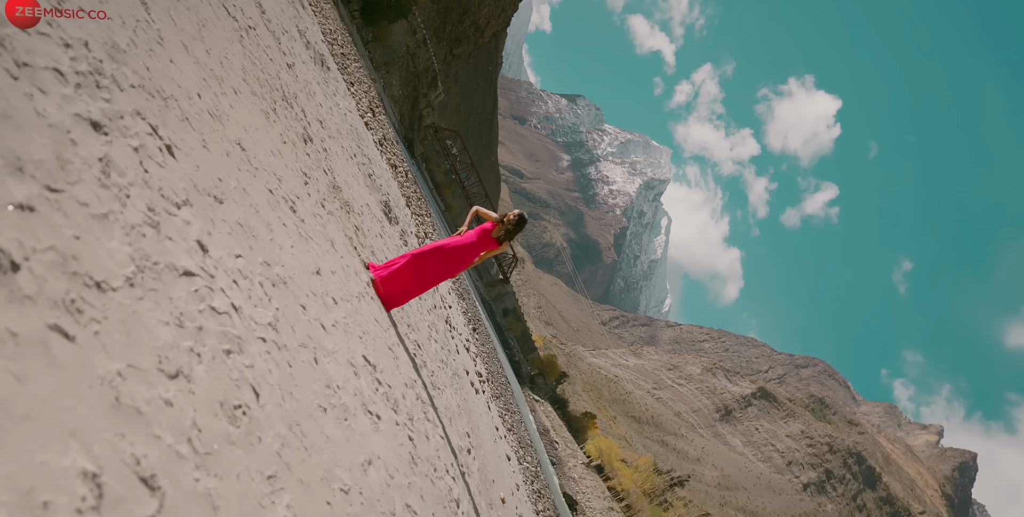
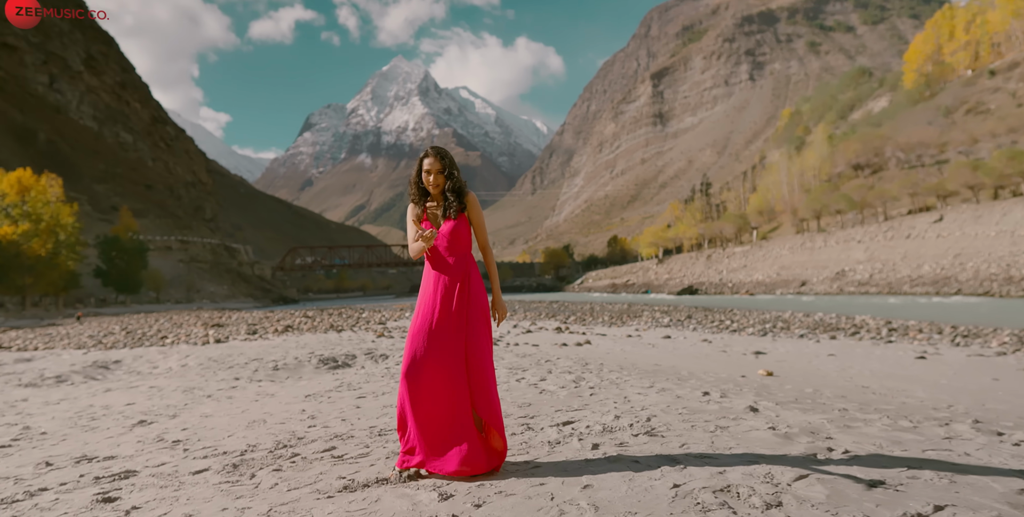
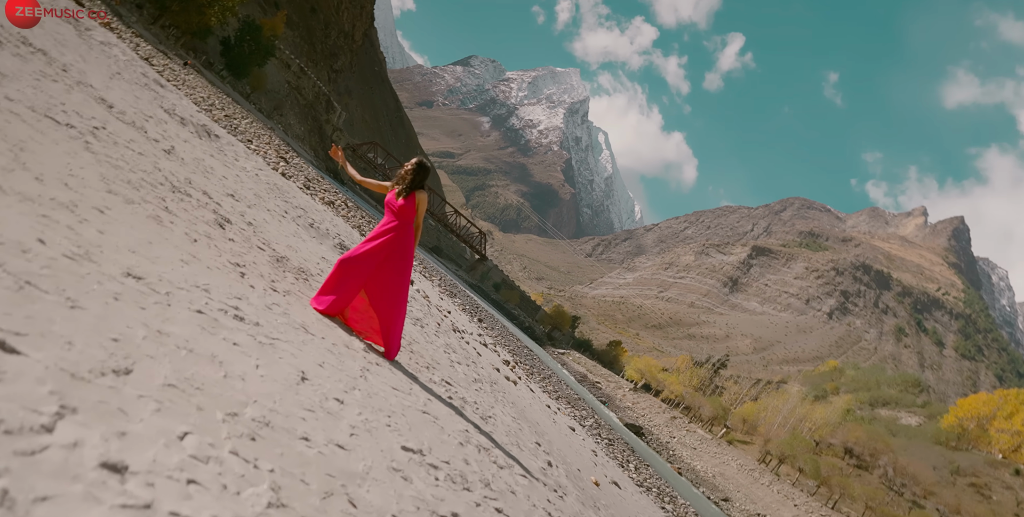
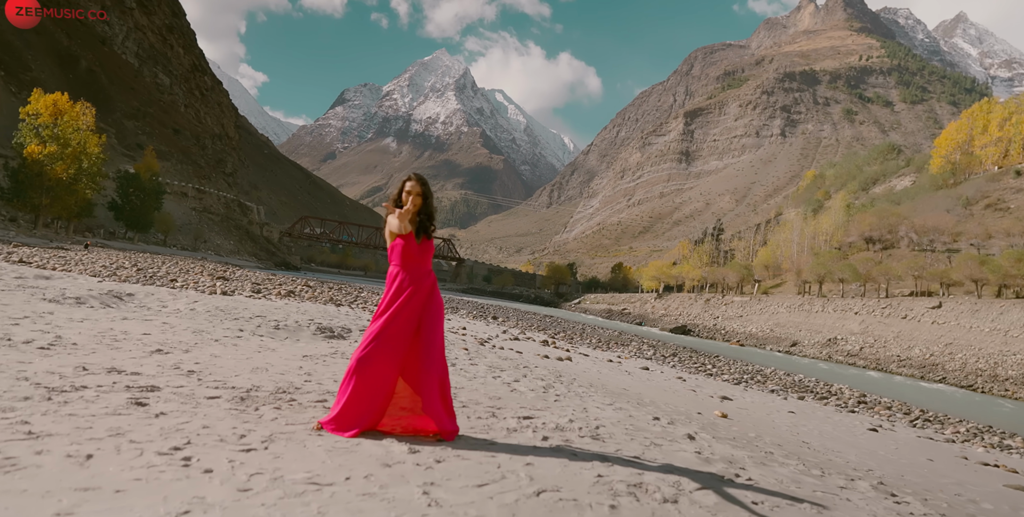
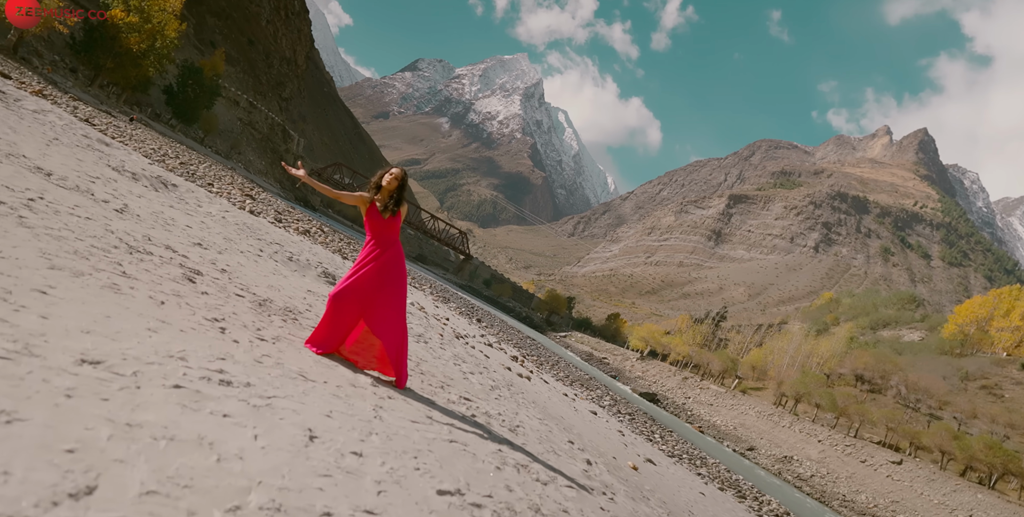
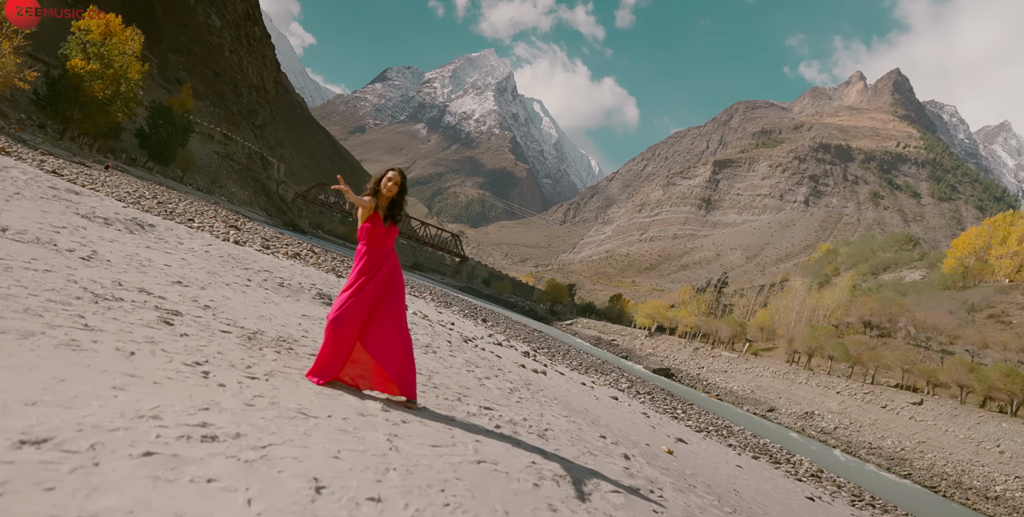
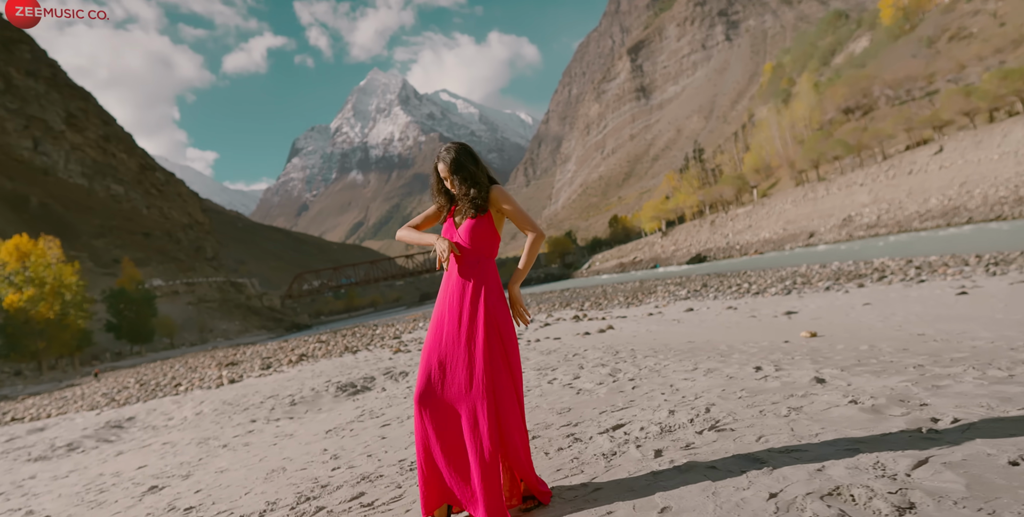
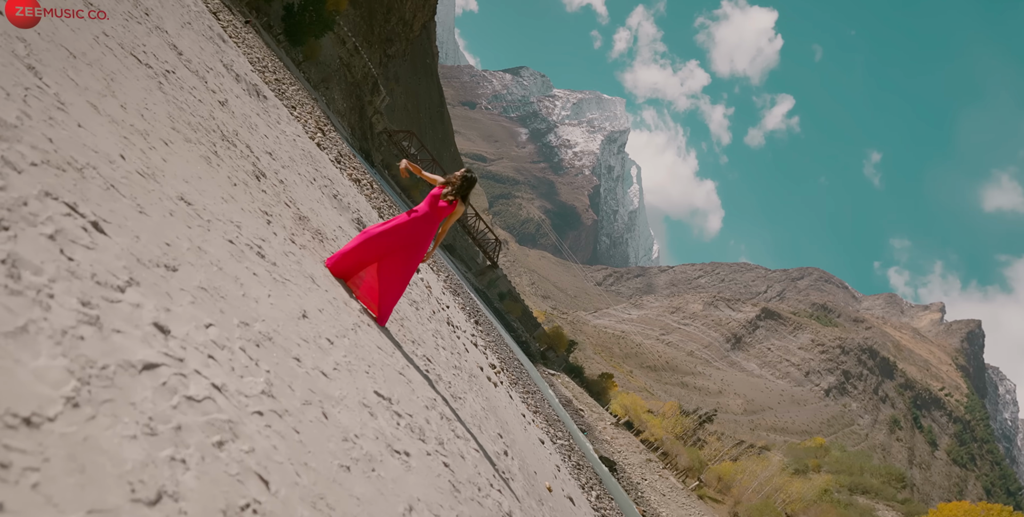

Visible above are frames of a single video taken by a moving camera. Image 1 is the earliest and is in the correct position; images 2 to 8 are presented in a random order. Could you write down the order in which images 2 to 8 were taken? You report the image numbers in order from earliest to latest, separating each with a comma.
8, 3, 5, 6, 4, 2, 7
